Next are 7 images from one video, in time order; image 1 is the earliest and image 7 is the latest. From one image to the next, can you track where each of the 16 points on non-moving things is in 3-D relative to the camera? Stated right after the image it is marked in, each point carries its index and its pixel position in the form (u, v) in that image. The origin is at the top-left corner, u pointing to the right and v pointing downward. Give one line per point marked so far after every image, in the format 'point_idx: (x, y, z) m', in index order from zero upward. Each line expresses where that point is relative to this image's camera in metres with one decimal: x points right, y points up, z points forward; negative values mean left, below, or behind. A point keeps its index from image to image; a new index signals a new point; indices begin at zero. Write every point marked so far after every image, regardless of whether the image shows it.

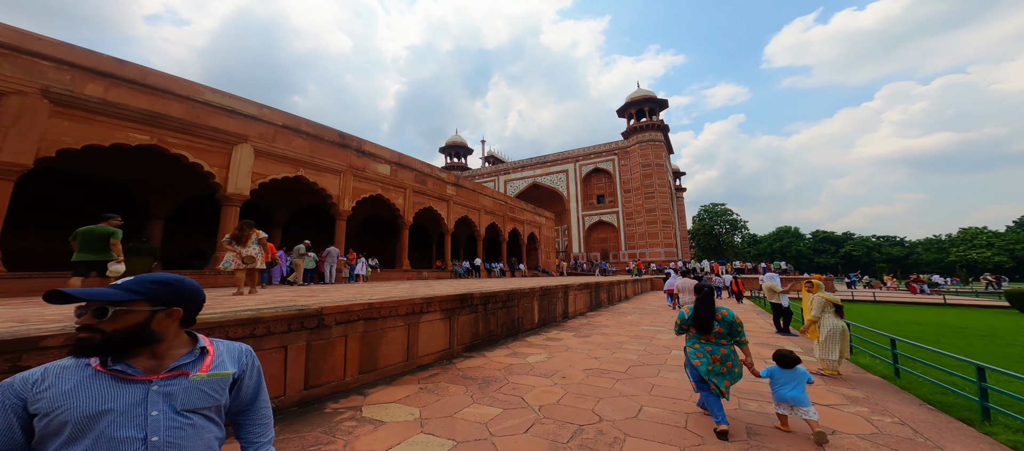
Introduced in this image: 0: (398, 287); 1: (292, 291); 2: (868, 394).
0: (-1.4, -0.7, +4.0) m
1: (-2.2, -0.7, +3.3) m
2: (+2.9, -1.5, +2.9) m
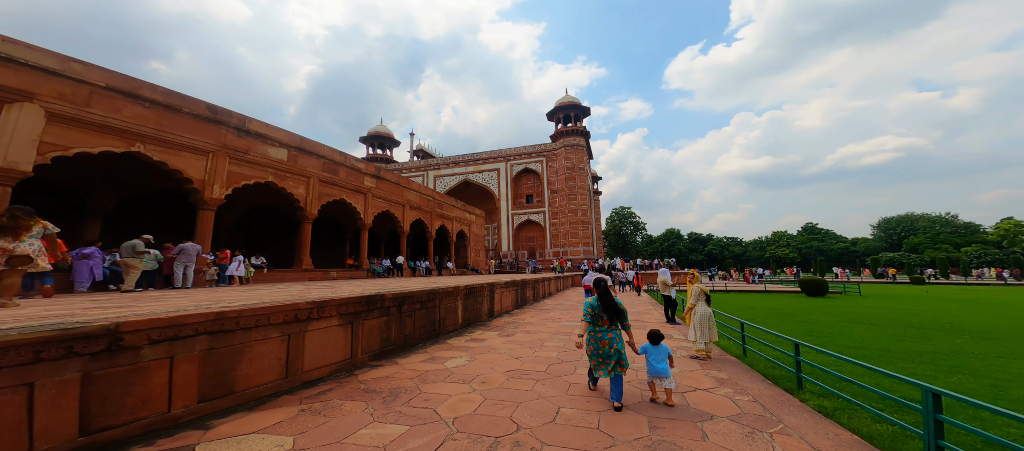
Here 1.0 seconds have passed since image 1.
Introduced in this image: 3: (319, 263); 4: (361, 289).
0: (-2.2, -0.7, +3.5) m
1: (-2.9, -0.6, +2.7) m
2: (+2.2, -1.5, +3.3) m
3: (-5.0, -1.0, +8.7) m
4: (-1.4, -0.6, +3.1) m
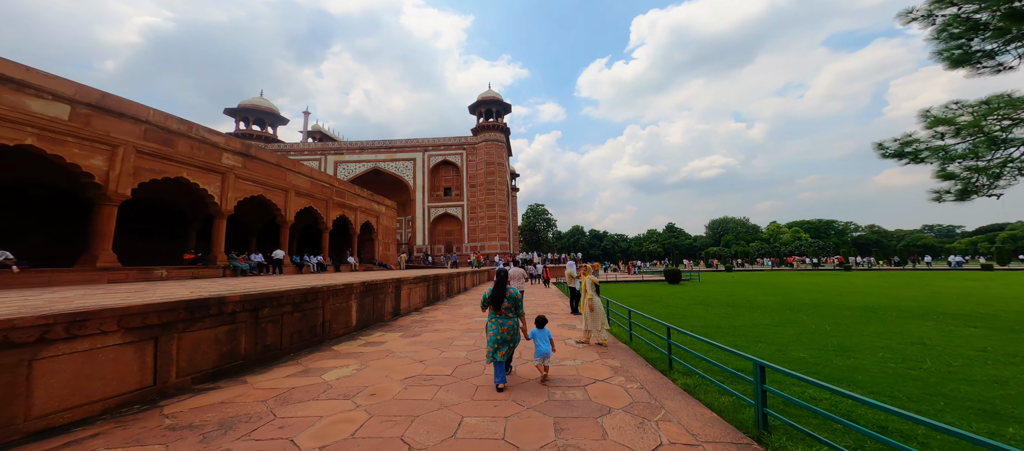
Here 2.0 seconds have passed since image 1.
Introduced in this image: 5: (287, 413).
0: (-3.1, -0.6, +2.8) m
1: (-3.5, -0.5, +1.8) m
2: (+1.2, -1.5, +3.7) m
3: (-7.1, -0.7, +7.2) m
4: (-2.2, -0.5, +2.6) m
5: (-0.9, -0.8, +1.5) m
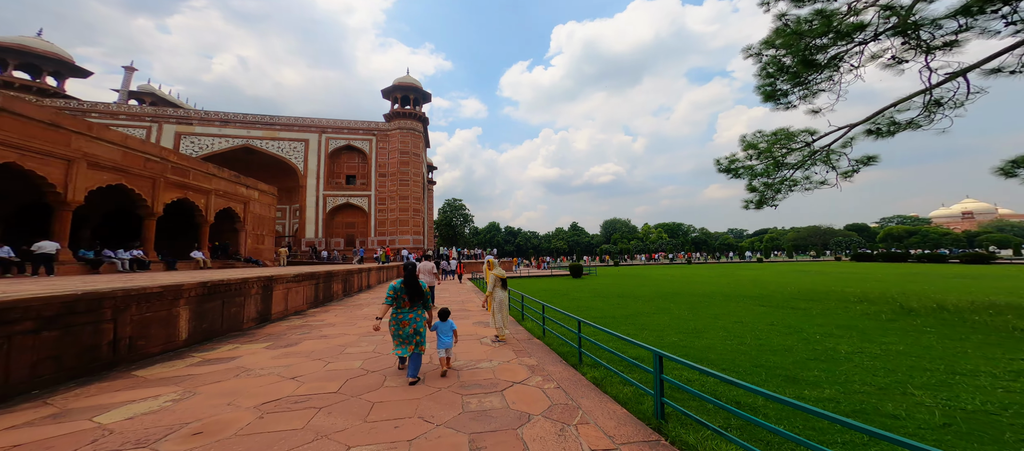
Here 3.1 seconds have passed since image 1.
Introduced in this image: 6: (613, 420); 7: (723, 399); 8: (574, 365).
0: (-3.7, -0.4, +1.6) m
1: (-3.9, -0.3, +0.6) m
2: (+0.3, -1.4, +3.6) m
3: (-8.6, -0.3, +4.9) m
4: (-2.8, -0.4, +1.6) m
5: (-1.3, -0.7, +0.9) m
6: (+1.1, -2.2, +3.7) m
7: (+3.3, -2.7, +5.3) m
8: (+1.0, -2.3, +5.7) m
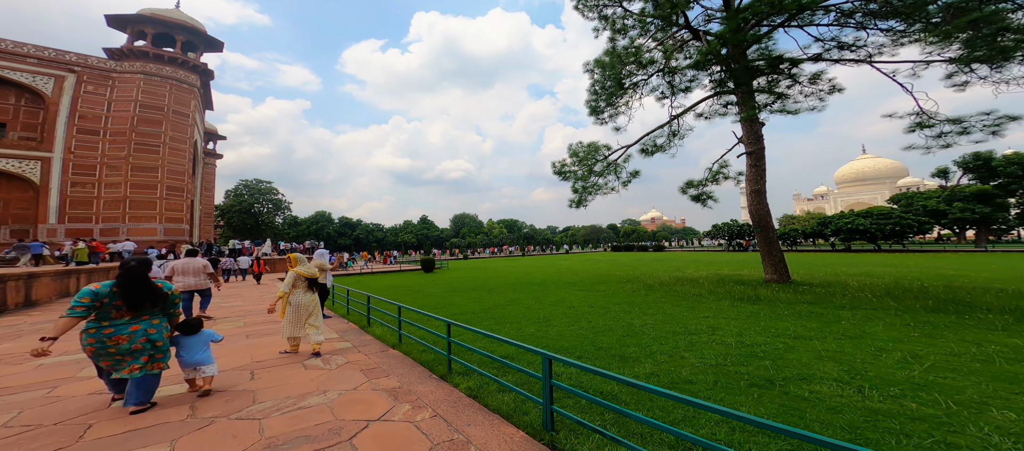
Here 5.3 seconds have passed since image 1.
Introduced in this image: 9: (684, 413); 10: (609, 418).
0: (-3.4, -0.2, -0.9) m
1: (-3.1, -0.1, -2.0) m
2: (-0.7, -1.3, +2.5) m
3: (-9.2, +0.1, -0.1) m
4: (-2.6, -0.2, -0.5) m
5: (-0.9, -0.6, -0.6) m
6: (0.0, -2.1, +3.0) m
7: (+1.3, -2.6, +5.4) m
8: (-1.0, -2.1, +4.8) m
9: (+2.5, -2.7, +4.8) m
10: (+1.3, -2.5, +4.5) m
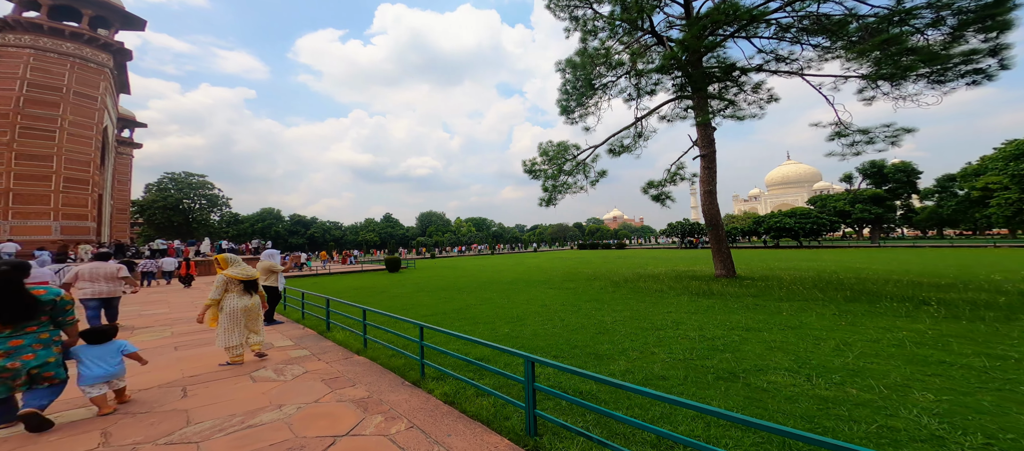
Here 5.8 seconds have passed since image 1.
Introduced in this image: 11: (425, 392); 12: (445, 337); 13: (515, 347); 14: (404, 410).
0: (-3.1, -0.2, -1.4) m
1: (-2.8, -0.1, -2.4) m
2: (-0.7, -1.2, +2.3) m
3: (-9.0, +0.2, -1.1) m
4: (-2.3, -0.2, -0.9) m
5: (-0.7, -0.6, -0.8) m
6: (-0.1, -2.0, +2.9) m
7: (+0.9, -2.6, +5.3) m
8: (-1.2, -2.1, +4.5) m
9: (+2.2, -2.7, +4.9) m
10: (+1.0, -2.5, +4.4) m
11: (-1.1, -2.2, +4.4) m
12: (-1.3, -2.3, +6.7) m
13: (+0.1, -2.3, +6.4) m
14: (-1.2, -2.0, +3.7) m
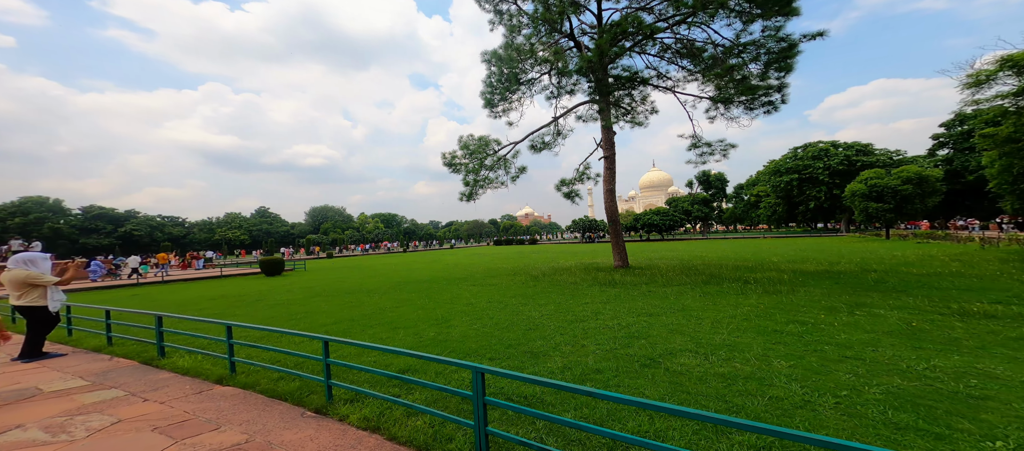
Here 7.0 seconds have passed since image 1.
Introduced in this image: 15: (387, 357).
0: (-2.2, -0.1, -2.6) m
1: (-1.7, -0.1, -3.5) m
2: (-0.8, -1.2, +1.5) m
3: (-8.0, +0.3, -3.8) m
4: (-1.6, -0.1, -2.0) m
5: (0.0, -0.6, -1.5) m
6: (-0.4, -2.0, +2.3) m
7: (0.0, -2.5, +4.9) m
8: (-1.9, -2.0, +3.6) m
9: (+1.4, -2.6, +4.8) m
10: (+0.4, -2.4, +4.0) m
11: (-1.7, -2.1, +3.5) m
12: (-2.5, -2.1, +5.7) m
13: (-1.1, -2.2, +5.7) m
14: (-1.6, -1.9, +2.8) m
15: (-1.9, -2.2, +5.6) m
